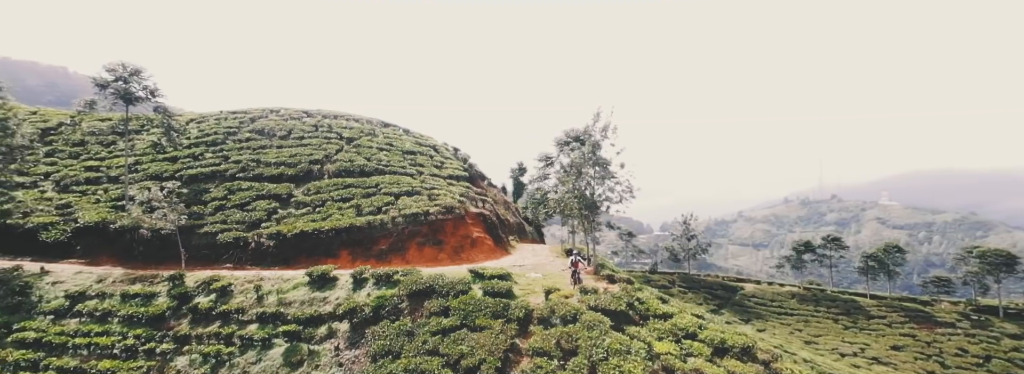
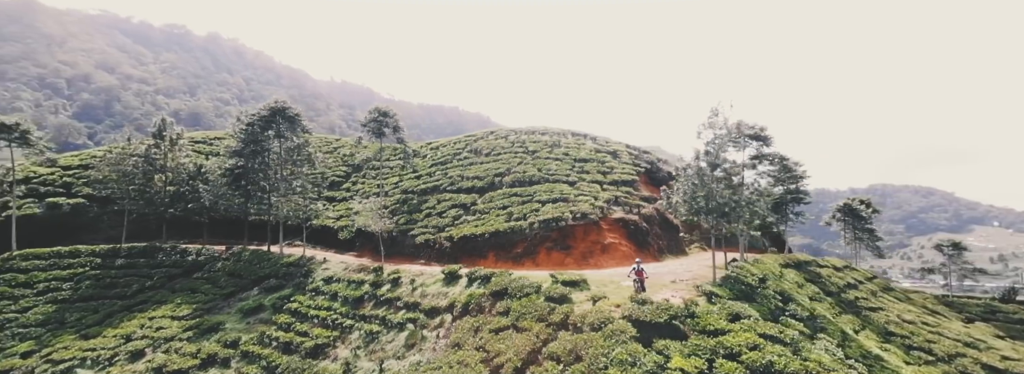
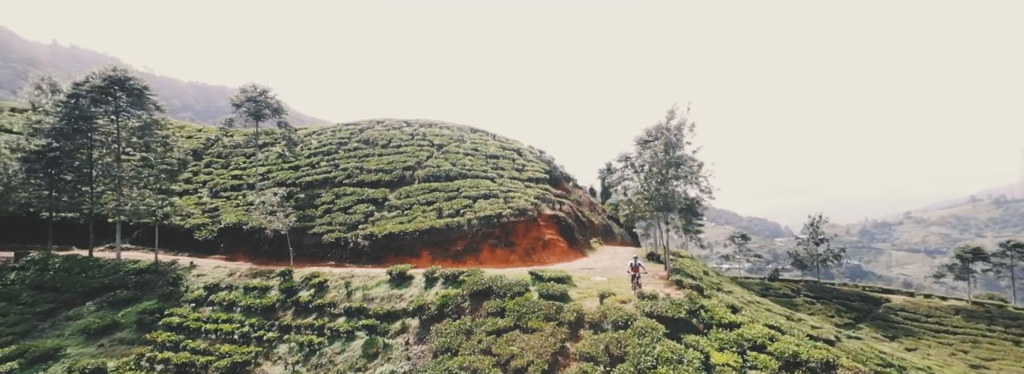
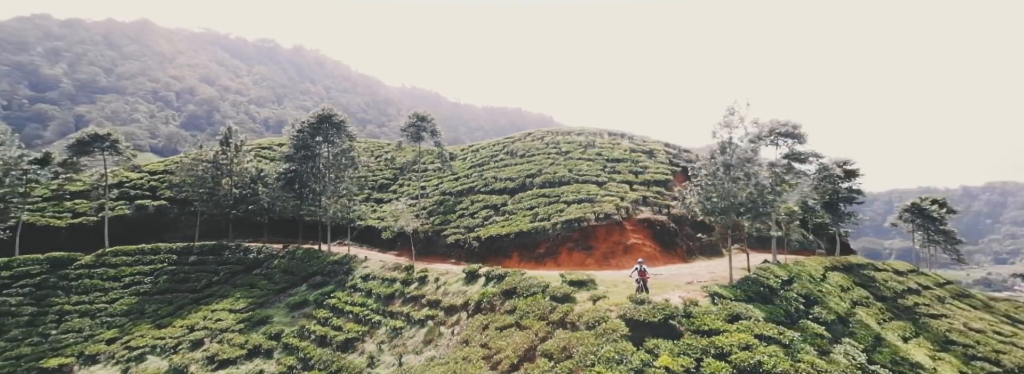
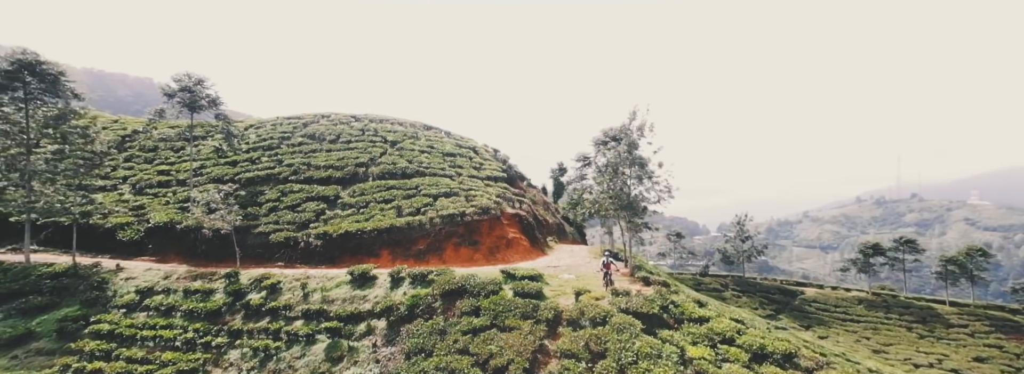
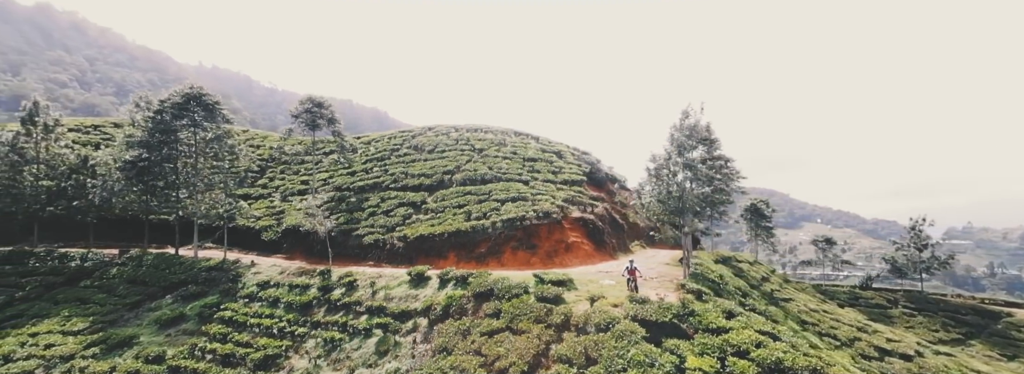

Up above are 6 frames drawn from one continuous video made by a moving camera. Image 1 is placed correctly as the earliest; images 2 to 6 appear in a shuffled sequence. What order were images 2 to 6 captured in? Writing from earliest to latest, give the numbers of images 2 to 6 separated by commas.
5, 3, 6, 2, 4
